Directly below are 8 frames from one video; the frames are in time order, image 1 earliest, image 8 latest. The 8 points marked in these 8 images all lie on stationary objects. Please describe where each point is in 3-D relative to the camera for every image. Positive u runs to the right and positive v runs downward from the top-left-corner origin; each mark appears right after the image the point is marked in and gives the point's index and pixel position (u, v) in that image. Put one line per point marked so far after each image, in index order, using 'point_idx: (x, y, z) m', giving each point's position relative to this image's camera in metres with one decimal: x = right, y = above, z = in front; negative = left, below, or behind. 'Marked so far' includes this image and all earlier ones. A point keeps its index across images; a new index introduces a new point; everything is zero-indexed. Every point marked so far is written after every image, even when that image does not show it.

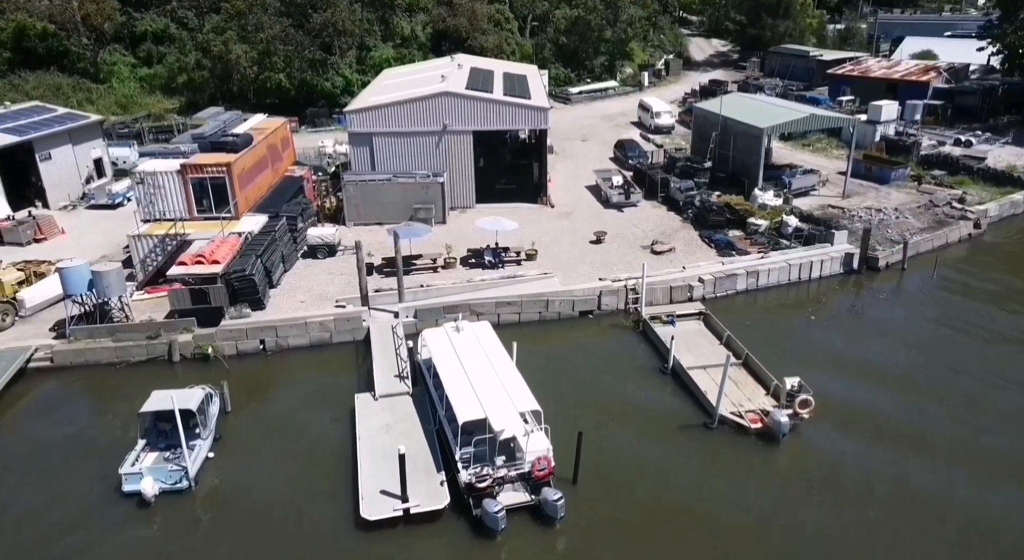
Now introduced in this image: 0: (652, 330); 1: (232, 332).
0: (+4.1, -1.5, +19.2) m
1: (-8.1, -1.5, +18.9) m
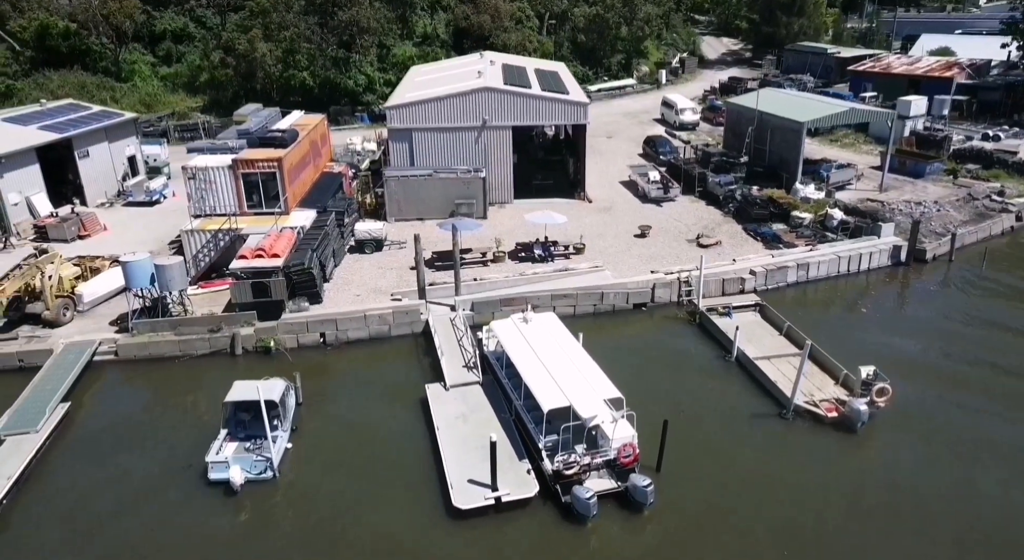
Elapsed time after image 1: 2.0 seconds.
0: (+5.8, -1.2, +19.3) m
1: (-6.3, -1.3, +19.0) m
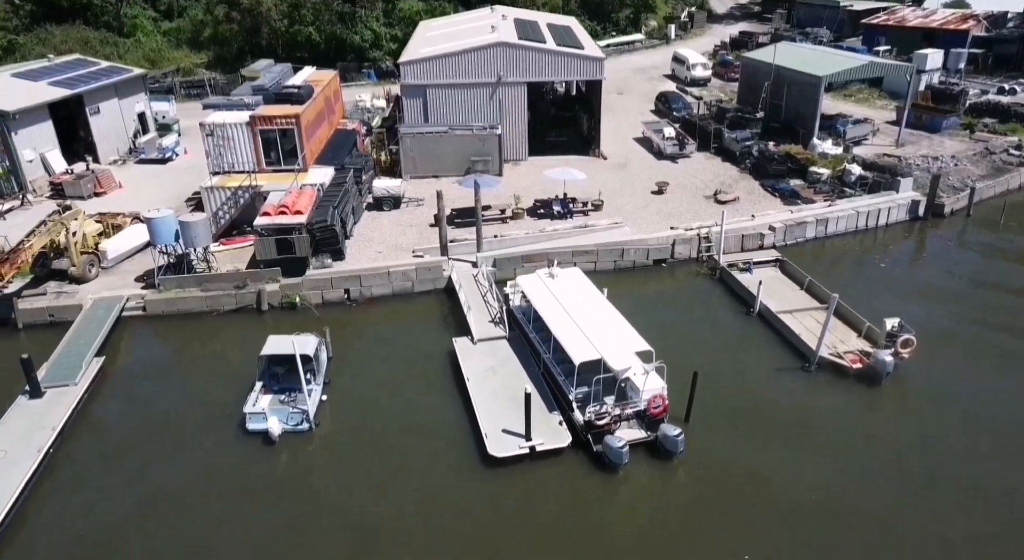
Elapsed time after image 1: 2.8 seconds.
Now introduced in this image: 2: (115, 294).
0: (+6.5, +0.1, +19.5) m
1: (-5.7, -0.1, +19.1) m
2: (-11.4, -0.4, +18.8) m
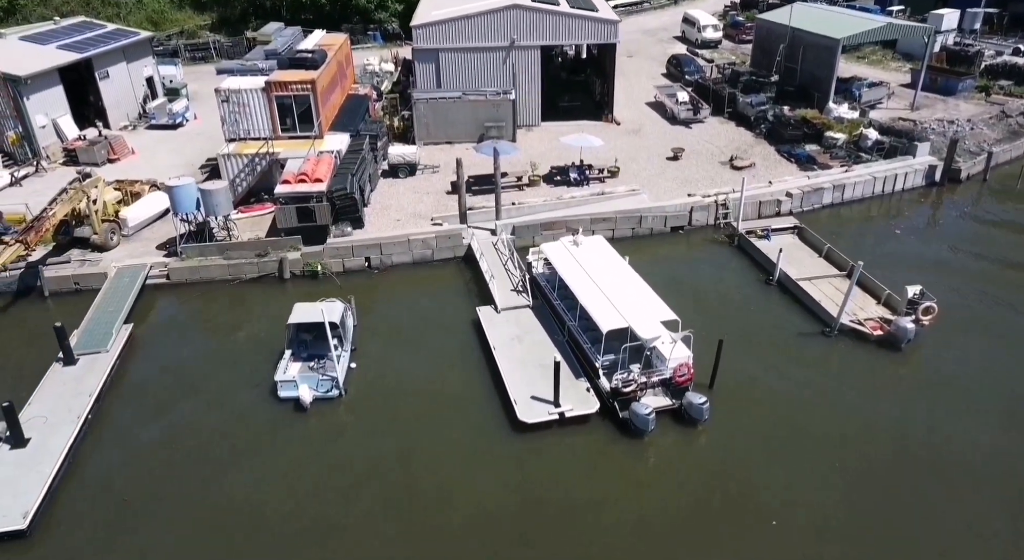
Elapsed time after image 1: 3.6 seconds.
0: (+7.1, +1.1, +19.6) m
1: (-5.1, +0.9, +19.3) m
2: (-10.8, +0.5, +18.9) m
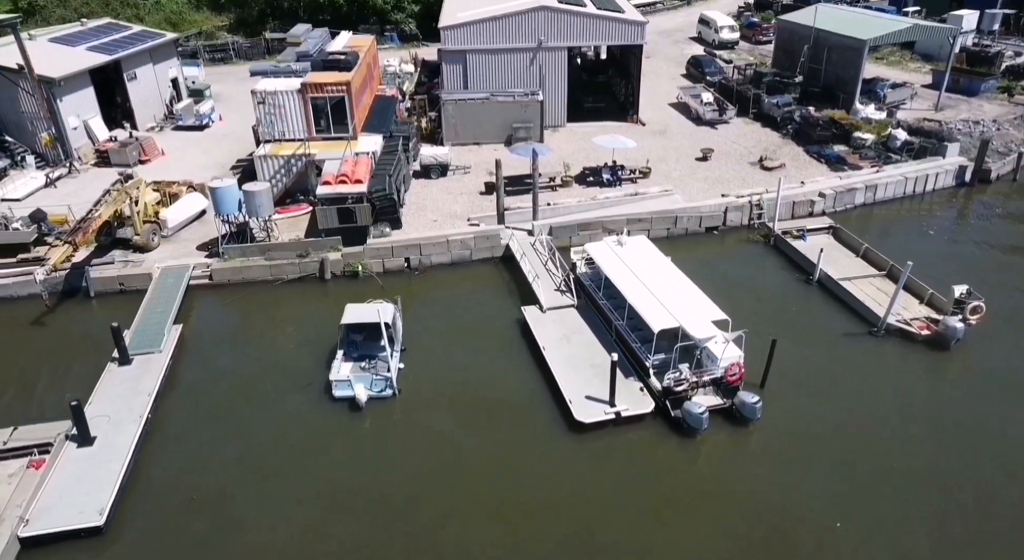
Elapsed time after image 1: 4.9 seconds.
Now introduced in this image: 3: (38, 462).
0: (+8.3, +1.1, +19.8) m
1: (-3.9, +0.9, +19.4) m
2: (-9.6, +0.5, +19.0) m
3: (-9.0, -3.4, +12.4) m
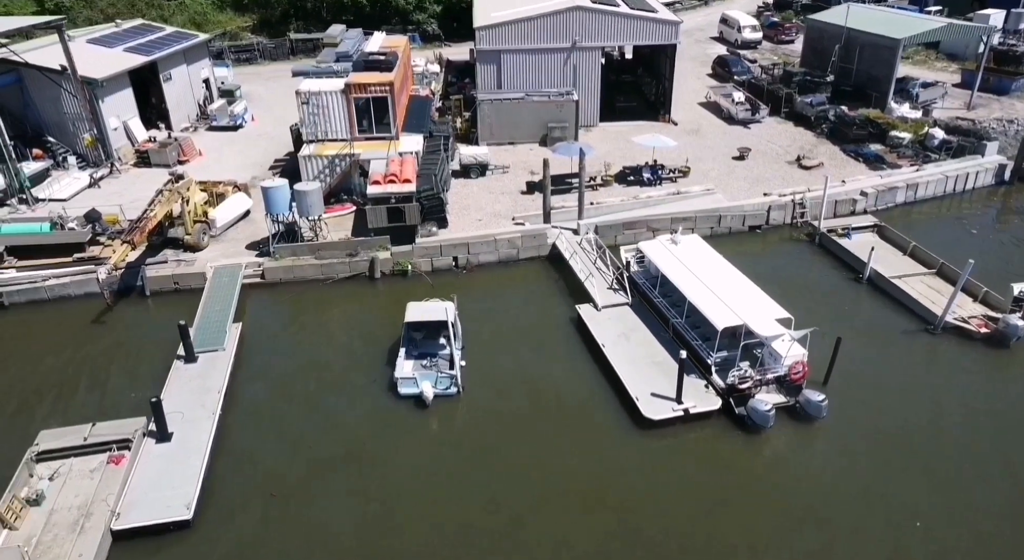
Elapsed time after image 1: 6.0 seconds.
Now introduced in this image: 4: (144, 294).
0: (+9.7, +1.1, +19.9) m
1: (-2.5, +0.9, +19.5) m
2: (-8.2, +0.5, +19.2) m
3: (-7.6, -3.4, +12.6) m
4: (-10.3, -0.4, +18.3) m
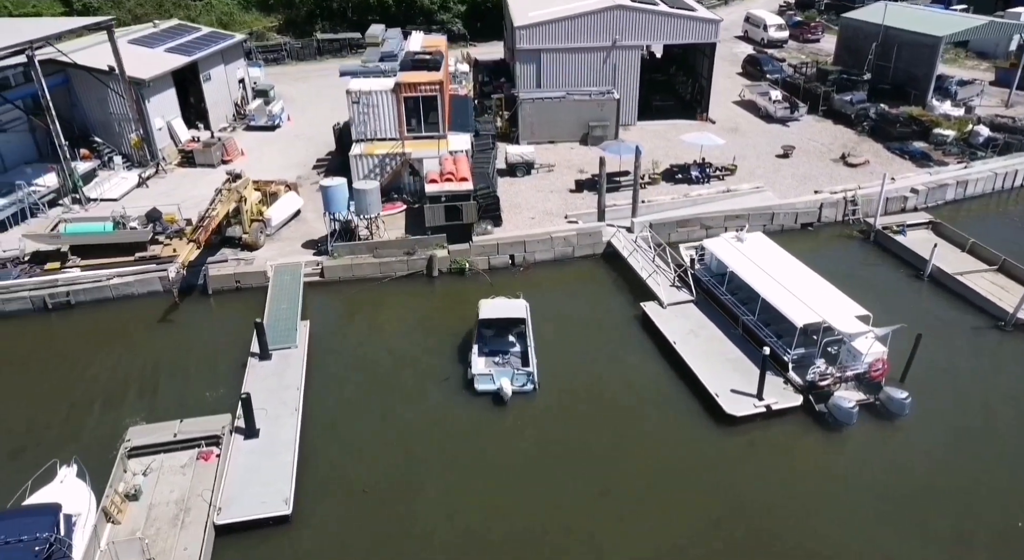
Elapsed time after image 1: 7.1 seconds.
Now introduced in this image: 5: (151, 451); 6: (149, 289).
0: (+11.4, +1.2, +19.9) m
1: (-0.8, +1.0, +19.6) m
2: (-6.5, +0.6, +19.2) m
3: (-5.9, -3.4, +12.6) m
4: (-8.6, -0.4, +18.3) m
5: (-7.0, -3.3, +12.7) m
6: (-10.0, -0.2, +18.0) m
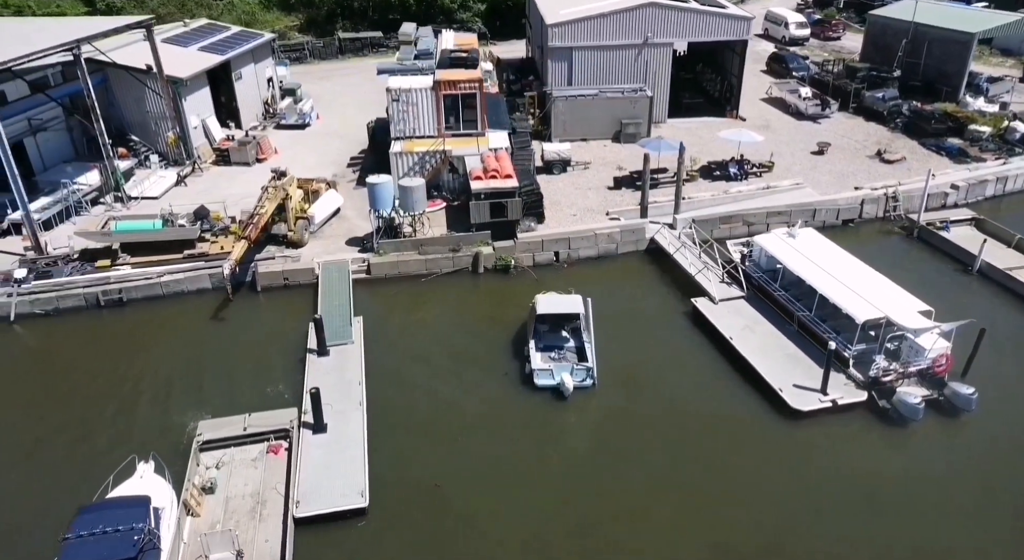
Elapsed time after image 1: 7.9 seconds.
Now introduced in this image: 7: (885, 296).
0: (+12.7, +1.4, +19.9) m
1: (+0.6, +1.1, +19.6) m
2: (-5.1, +0.7, +19.2) m
3: (-4.5, -3.3, +12.7) m
4: (-7.2, -0.3, +18.4) m
5: (-5.6, -3.2, +12.7) m
6: (-8.7, -0.2, +18.1) m
7: (+8.4, -0.3, +15.0) m
